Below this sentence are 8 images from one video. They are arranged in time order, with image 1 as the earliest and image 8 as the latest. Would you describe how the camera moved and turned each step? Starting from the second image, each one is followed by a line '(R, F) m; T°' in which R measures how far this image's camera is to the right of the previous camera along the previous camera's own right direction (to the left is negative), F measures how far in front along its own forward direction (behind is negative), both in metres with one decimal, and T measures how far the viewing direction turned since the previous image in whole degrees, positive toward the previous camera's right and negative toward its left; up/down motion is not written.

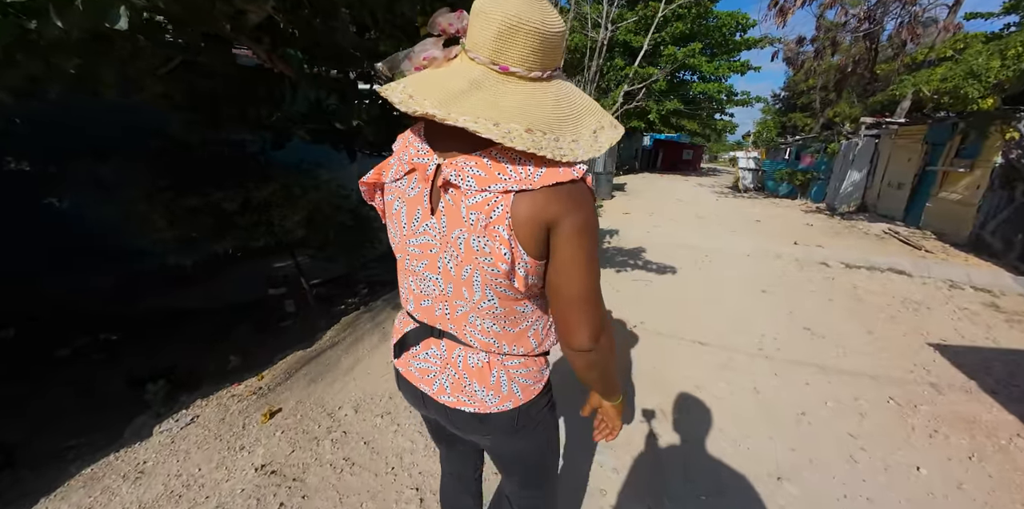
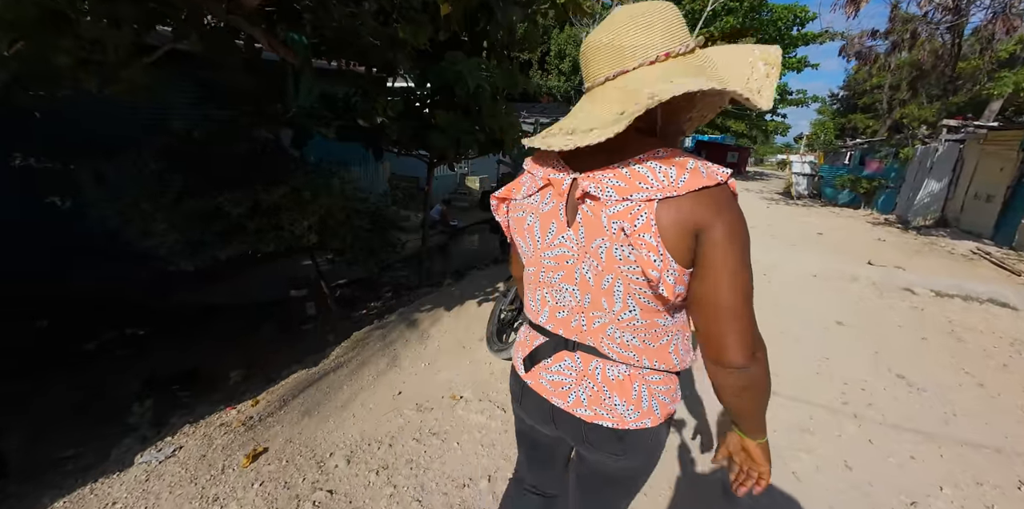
(0.0, +0.4) m; -5°
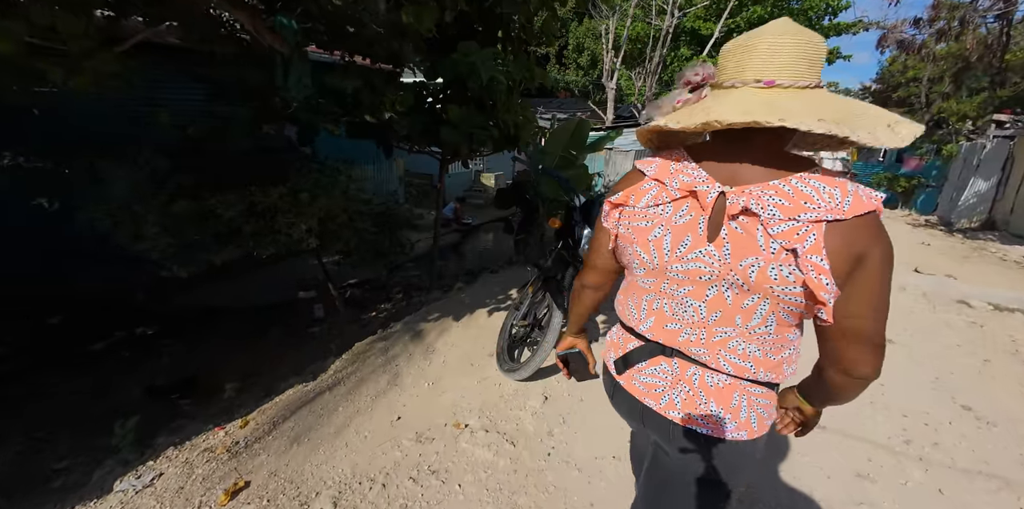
(0.0, +0.2) m; -2°
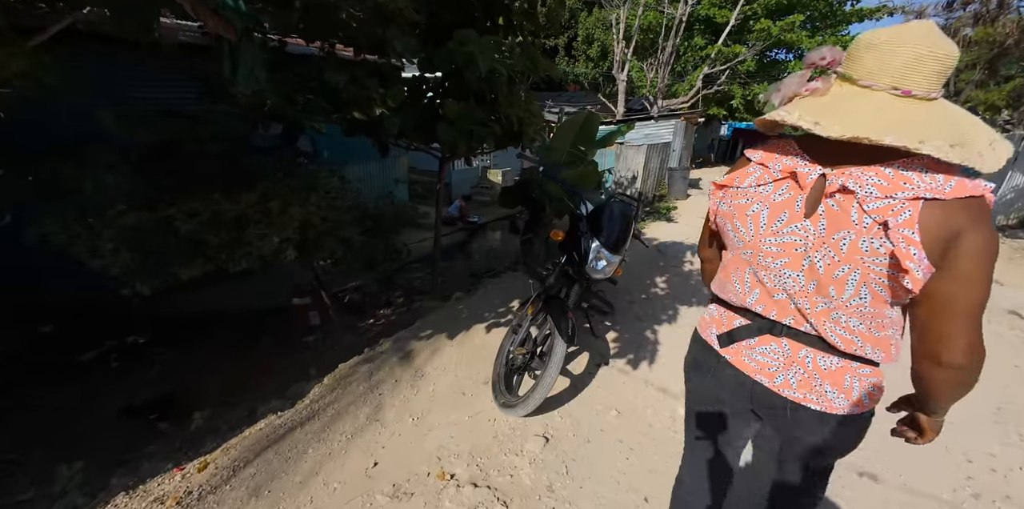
(+0.1, +0.3) m; -1°
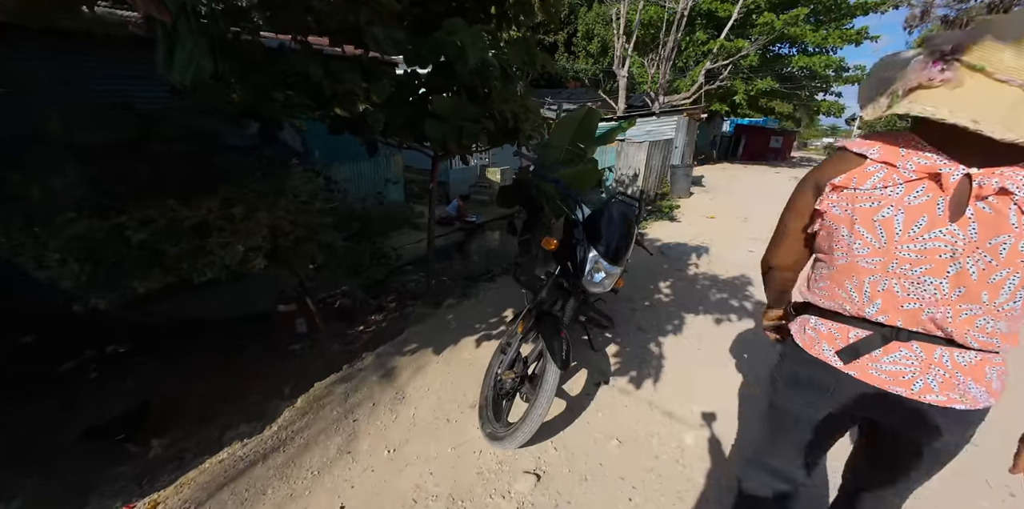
(+0.1, +0.2) m; 0°
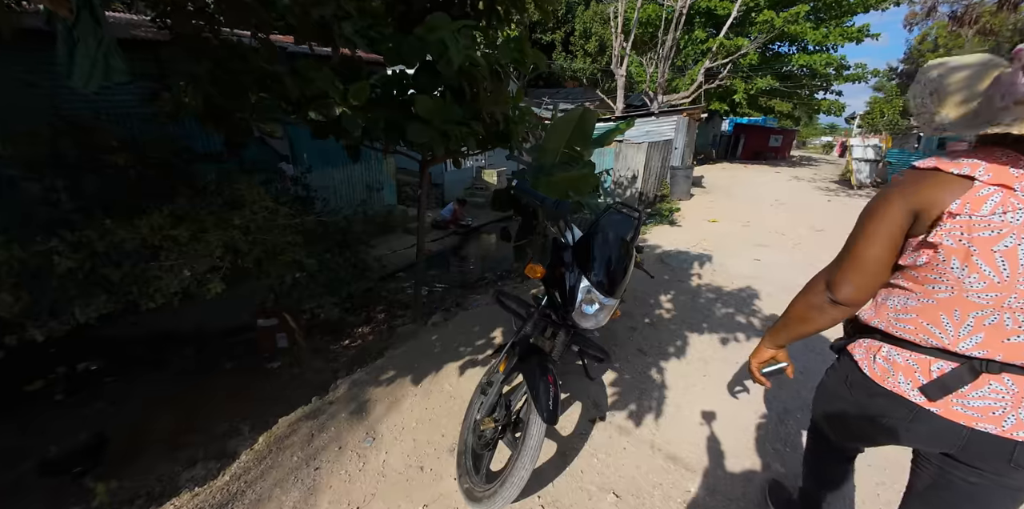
(+0.1, +0.2) m; 0°
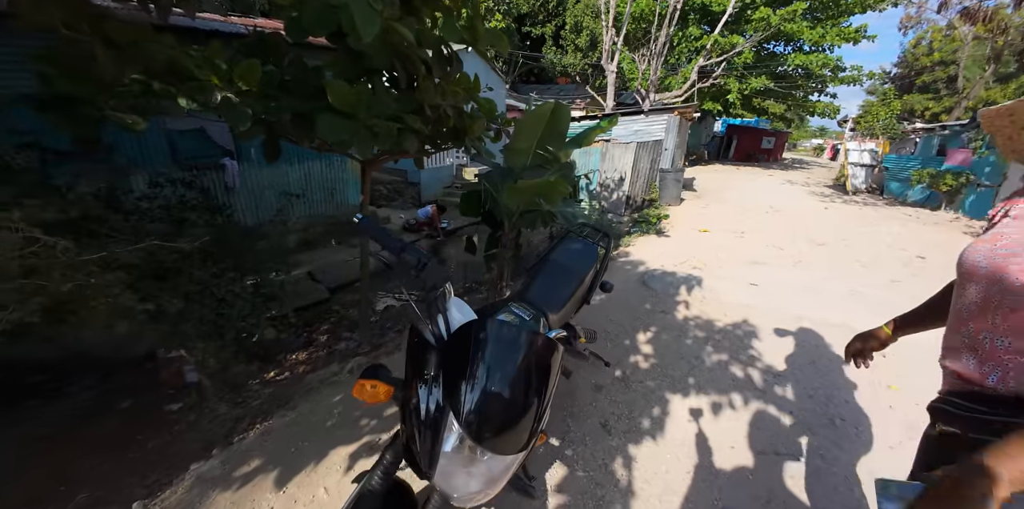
(+0.4, +0.6) m; +1°
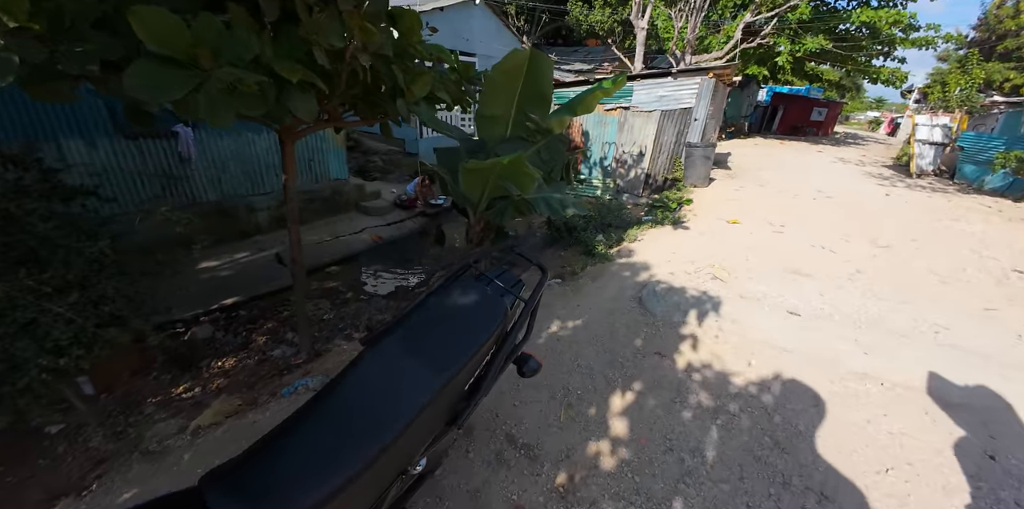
(+0.5, +0.9) m; -4°
